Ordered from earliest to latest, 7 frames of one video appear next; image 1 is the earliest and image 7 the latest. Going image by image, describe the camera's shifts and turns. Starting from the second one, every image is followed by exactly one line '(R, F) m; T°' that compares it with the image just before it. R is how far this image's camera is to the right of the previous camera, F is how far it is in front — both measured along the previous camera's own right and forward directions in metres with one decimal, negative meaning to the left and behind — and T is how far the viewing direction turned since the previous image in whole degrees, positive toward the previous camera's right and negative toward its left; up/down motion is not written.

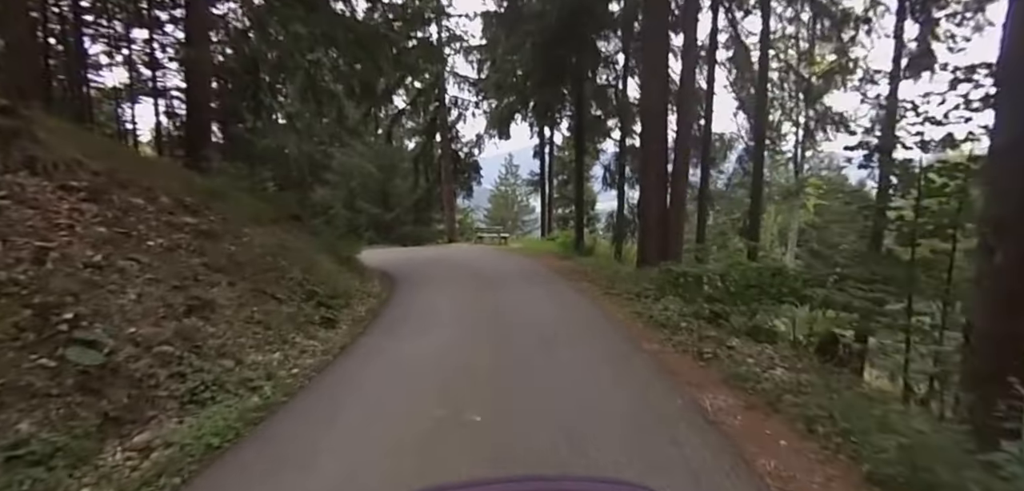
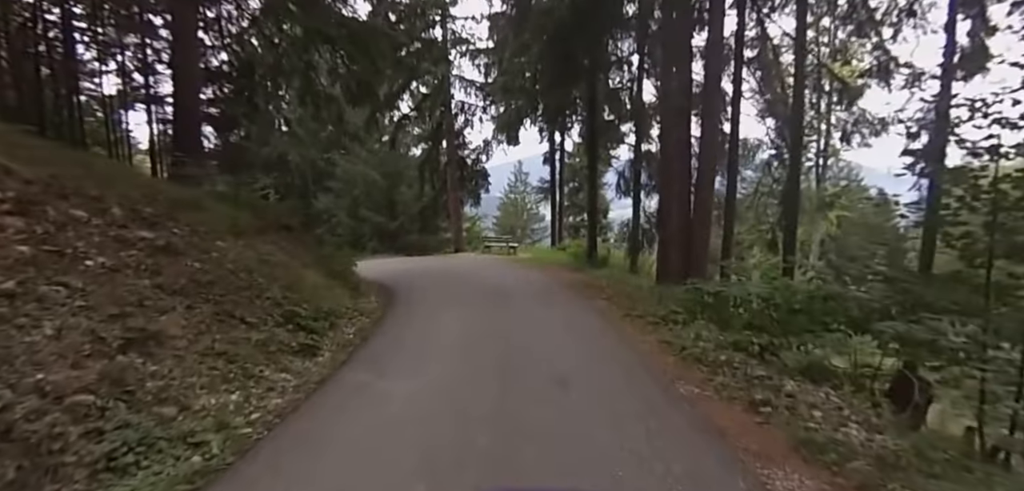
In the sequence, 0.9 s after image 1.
(0.0, +1.0) m; -1°
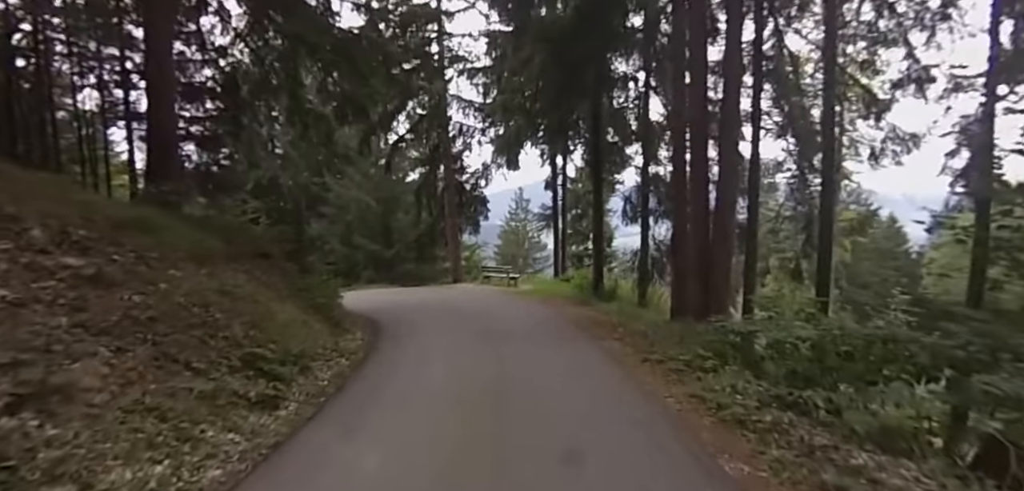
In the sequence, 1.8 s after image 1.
(0.0, +1.0) m; 0°
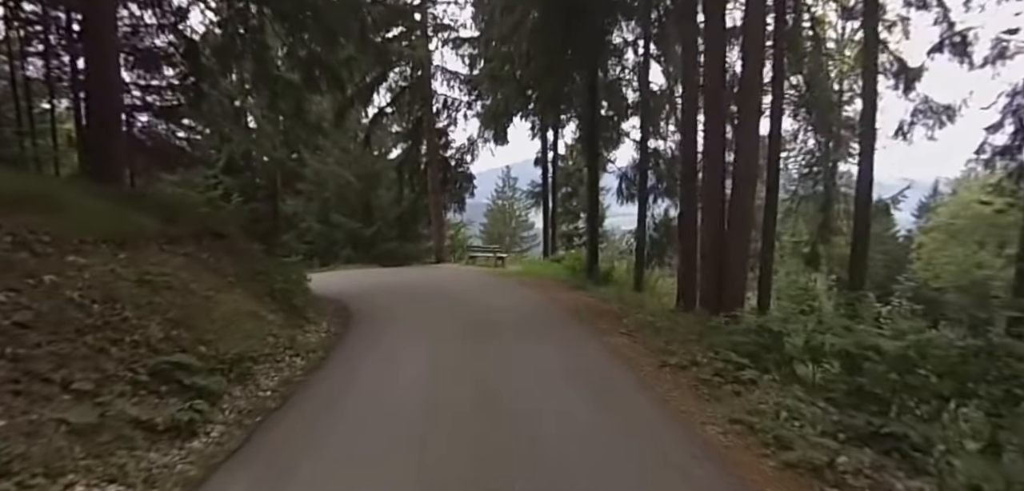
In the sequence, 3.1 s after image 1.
(0.0, +1.3) m; +1°
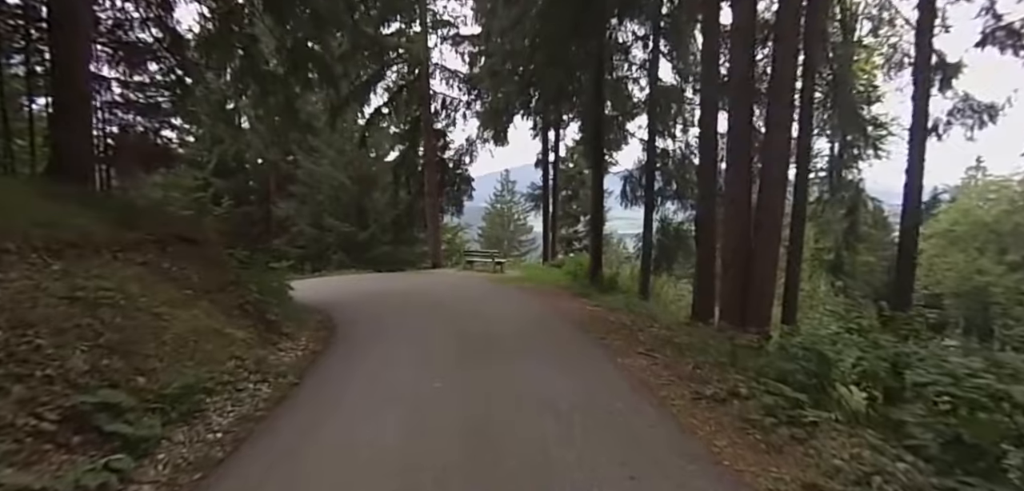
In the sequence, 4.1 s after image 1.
(0.0, +0.9) m; 0°
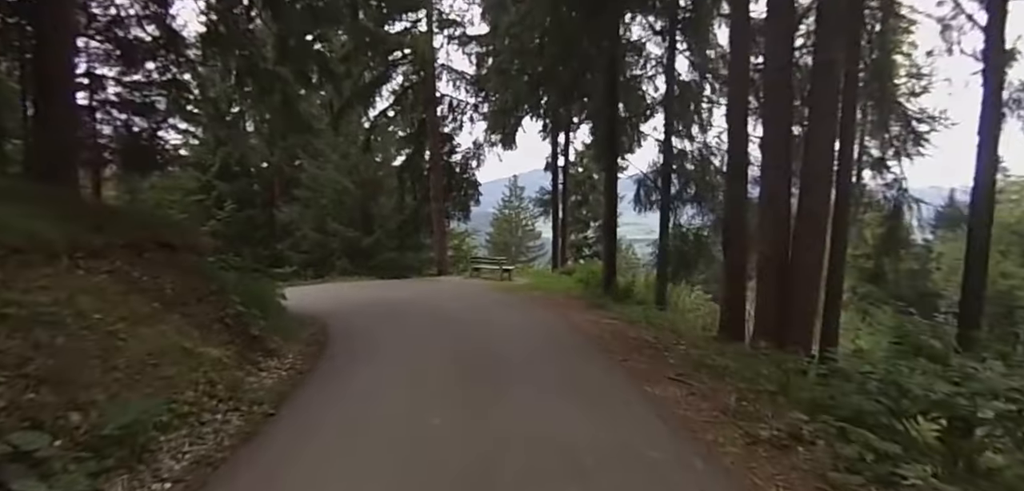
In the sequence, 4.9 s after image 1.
(0.0, +0.8) m; -1°
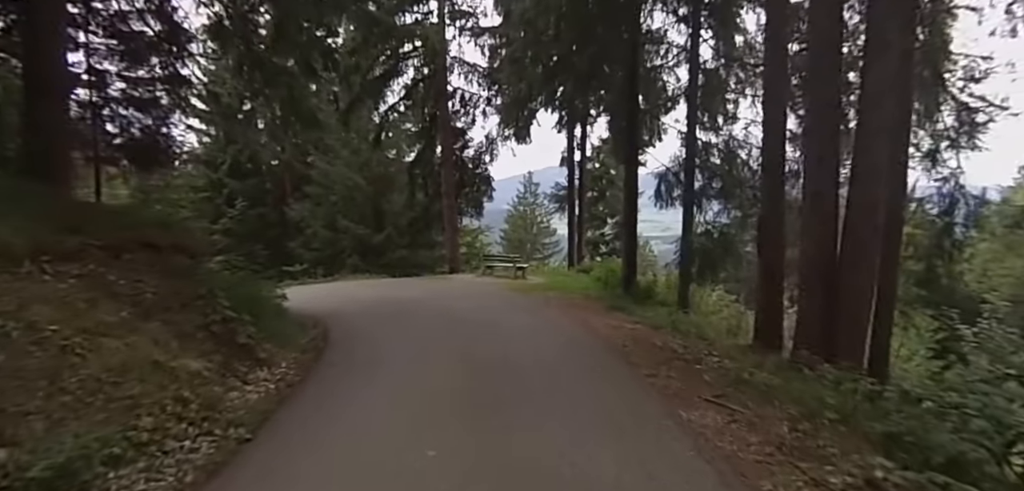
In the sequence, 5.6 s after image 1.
(0.0, +0.7) m; -1°
